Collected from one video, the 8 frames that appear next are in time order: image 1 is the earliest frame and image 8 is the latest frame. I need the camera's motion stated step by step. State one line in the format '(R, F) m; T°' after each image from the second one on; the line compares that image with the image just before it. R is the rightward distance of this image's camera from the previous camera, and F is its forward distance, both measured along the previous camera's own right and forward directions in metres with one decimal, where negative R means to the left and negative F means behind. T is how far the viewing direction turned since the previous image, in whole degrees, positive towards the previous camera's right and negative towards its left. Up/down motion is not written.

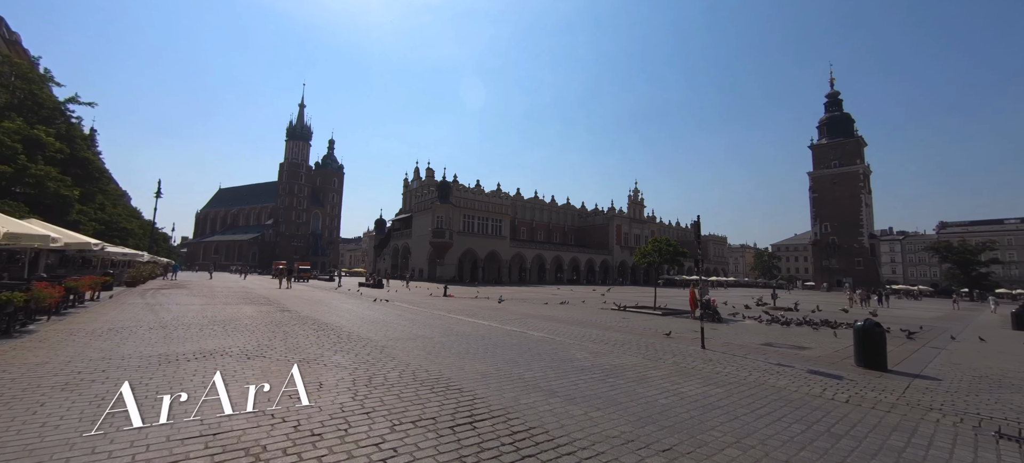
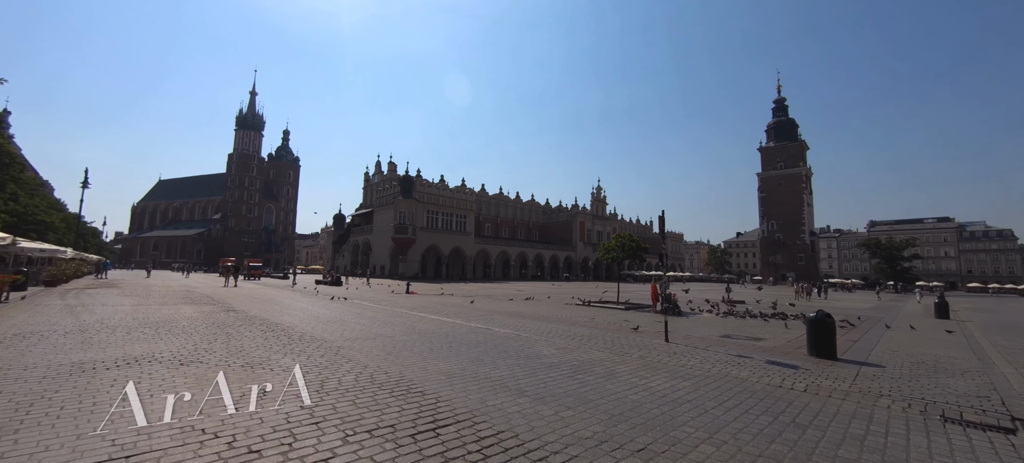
(0.0, +0.3) m; +5°
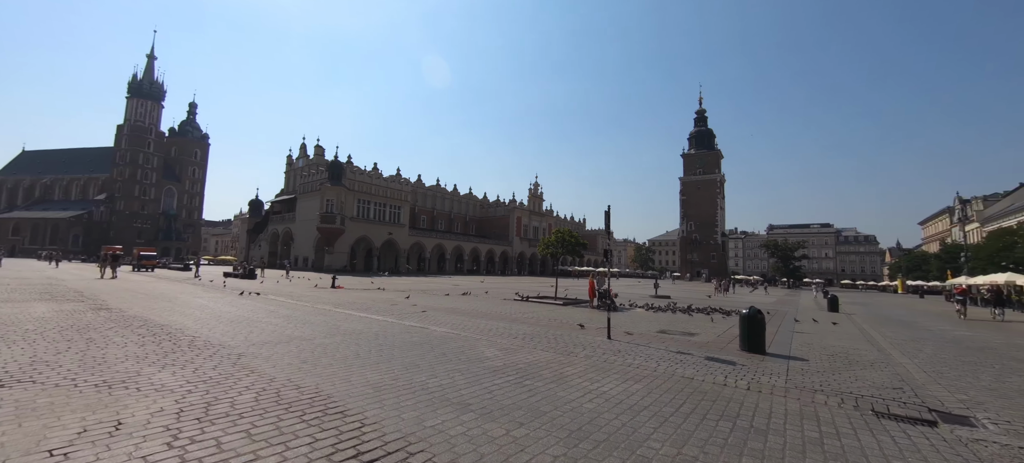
(-0.1, +0.8) m; +9°
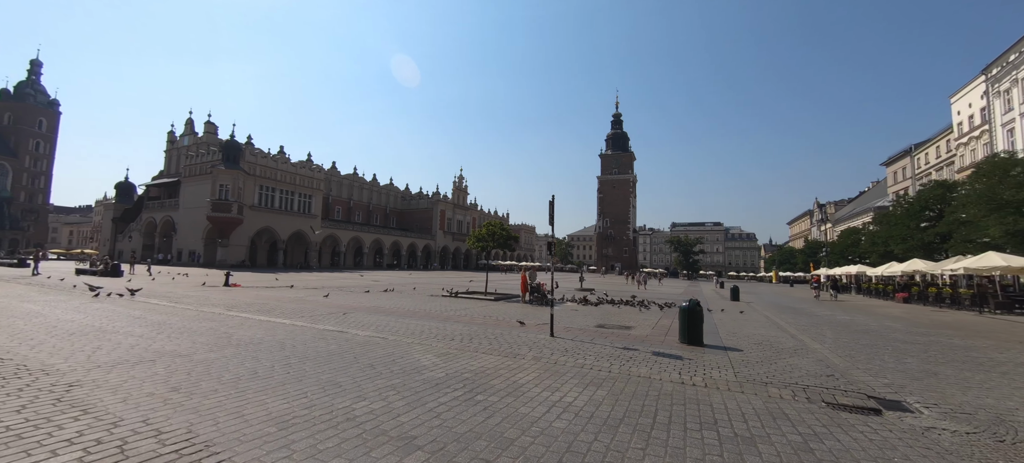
(-0.4, +1.0) m; +11°
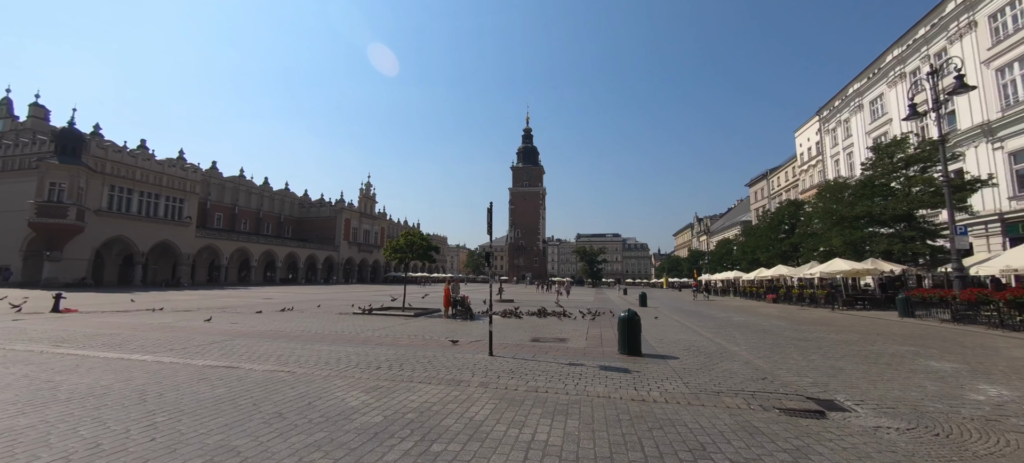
(-0.6, +0.9) m; +13°
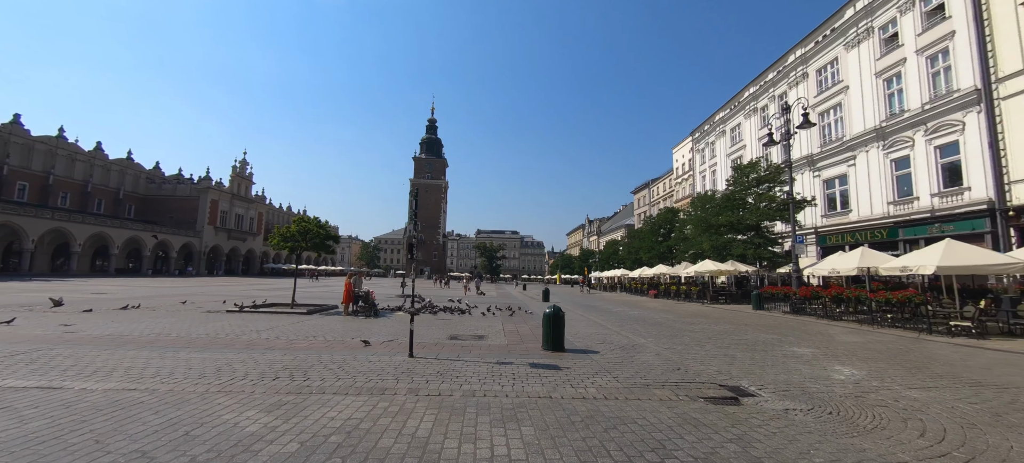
(-0.7, +0.7) m; +15°
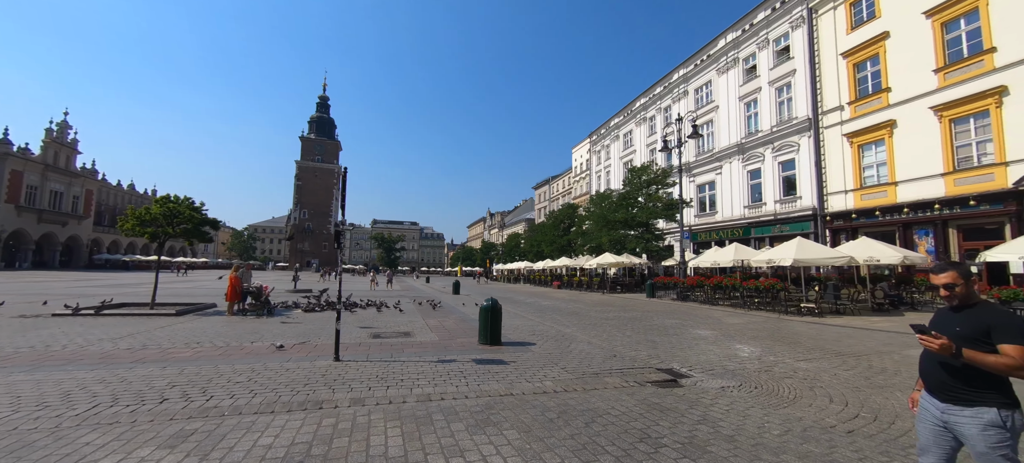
(-0.9, +0.6) m; +15°
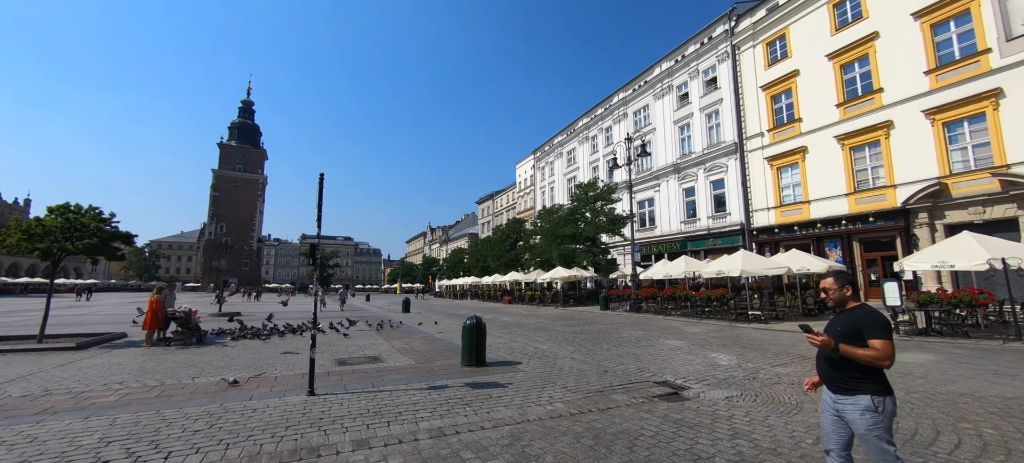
(-1.1, +0.5) m; +9°
